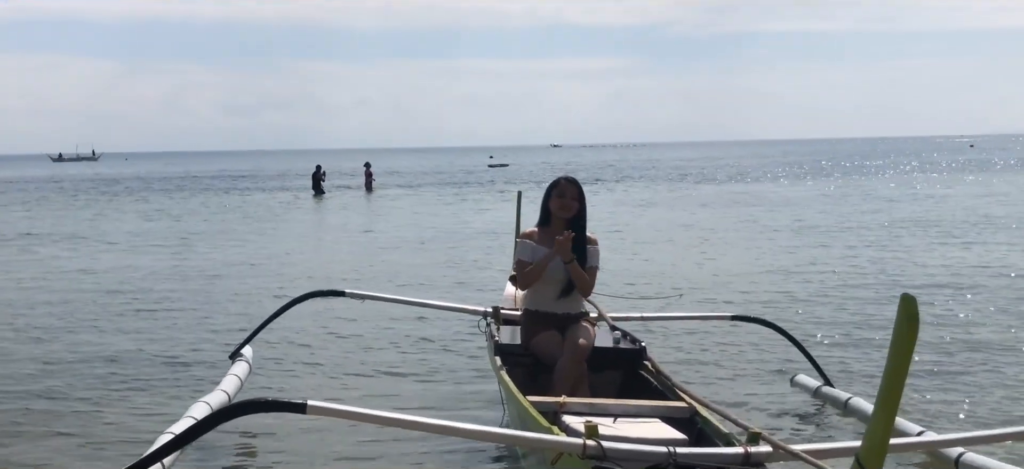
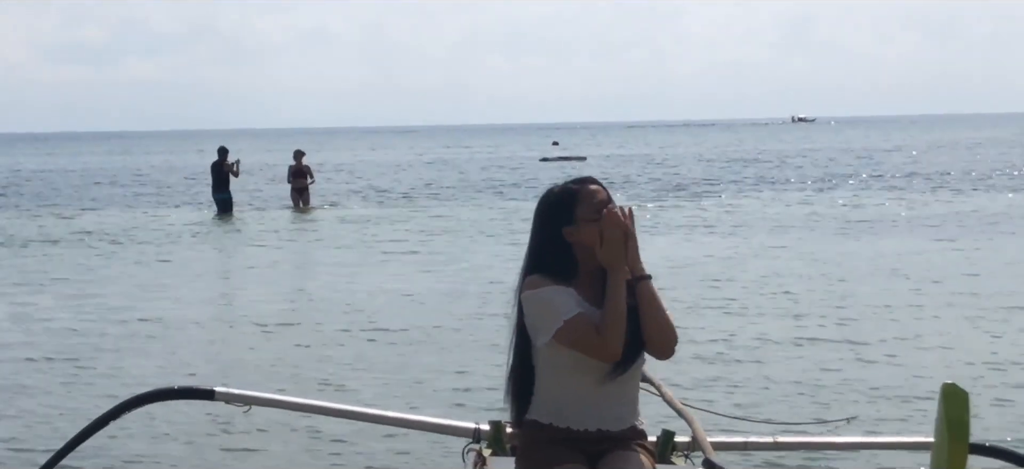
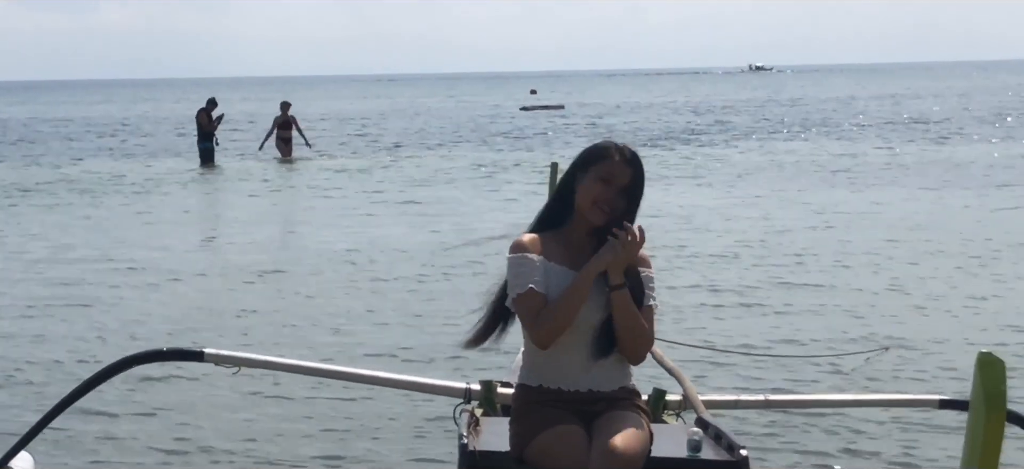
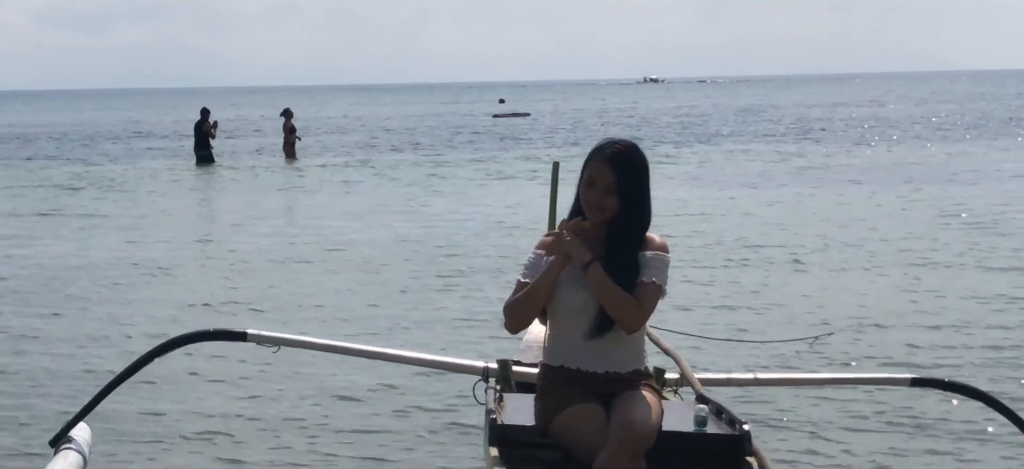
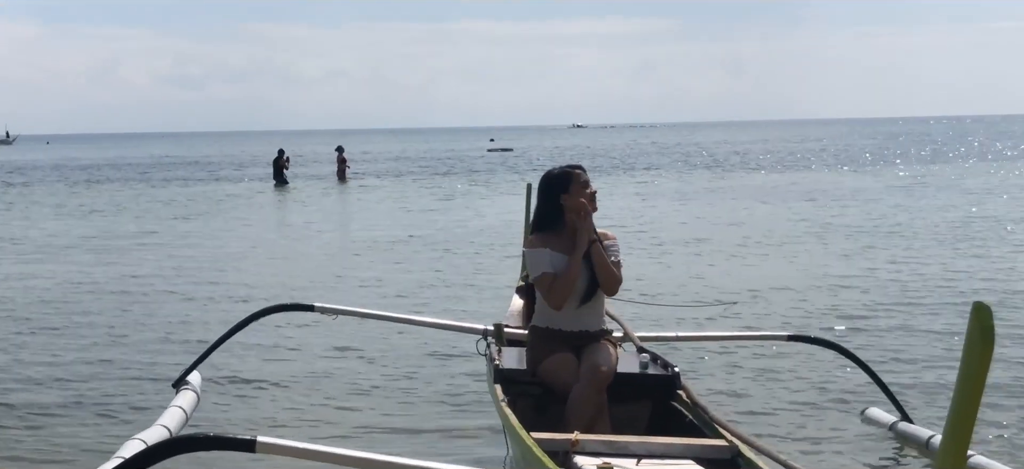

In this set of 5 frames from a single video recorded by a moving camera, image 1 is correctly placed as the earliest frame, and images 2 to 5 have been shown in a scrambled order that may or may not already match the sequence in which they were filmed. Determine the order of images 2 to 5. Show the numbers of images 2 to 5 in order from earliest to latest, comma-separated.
5, 4, 3, 2
